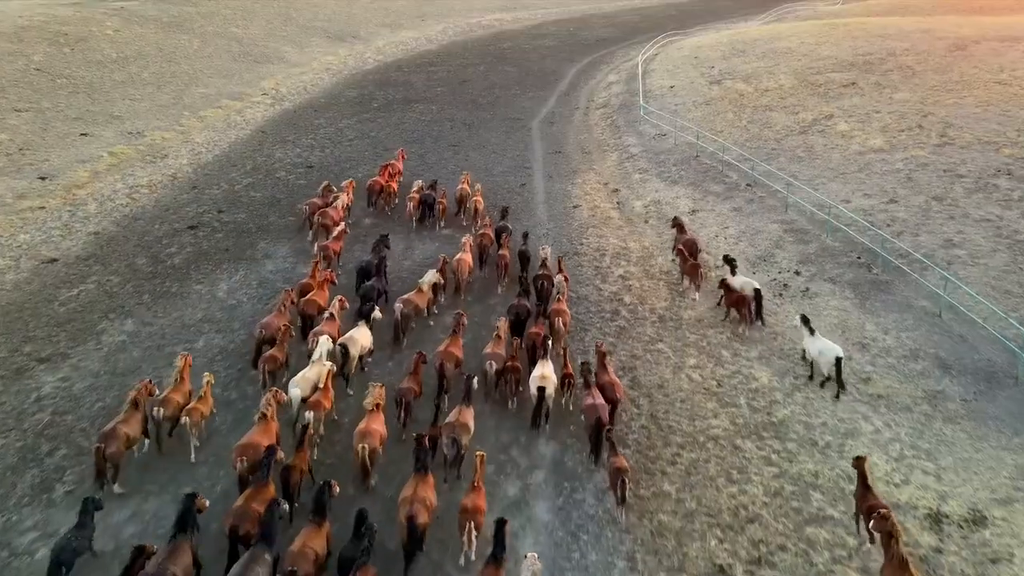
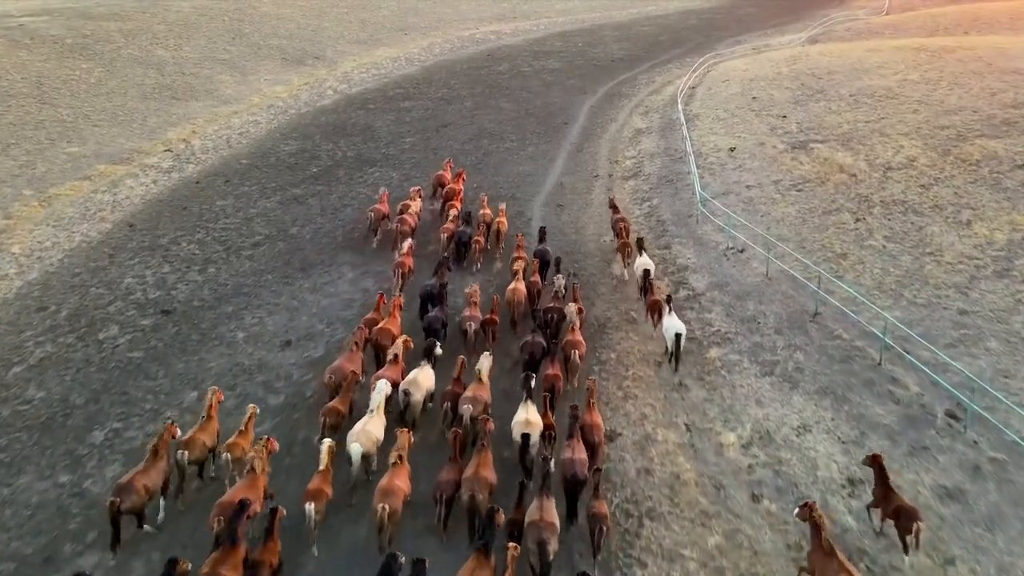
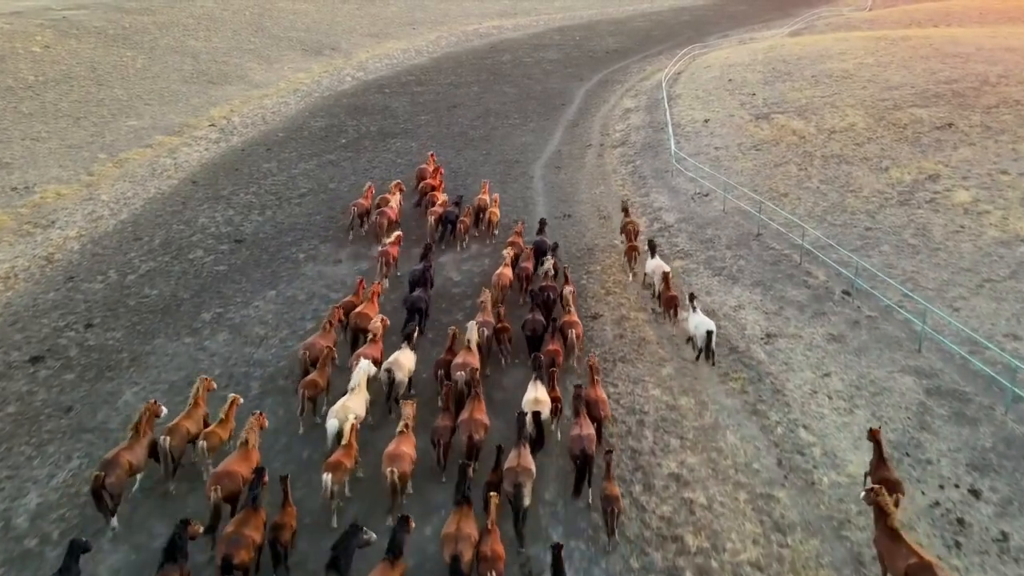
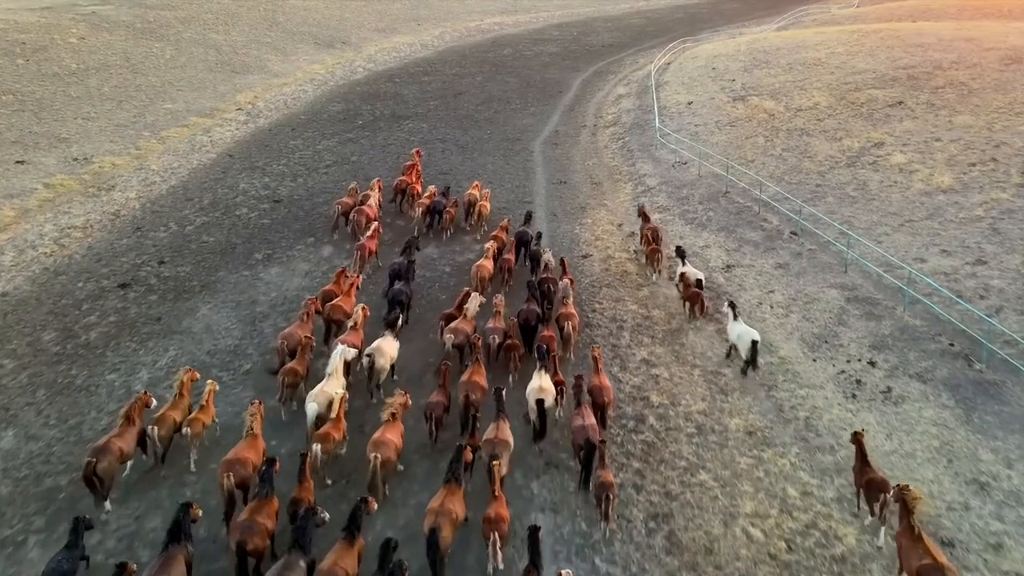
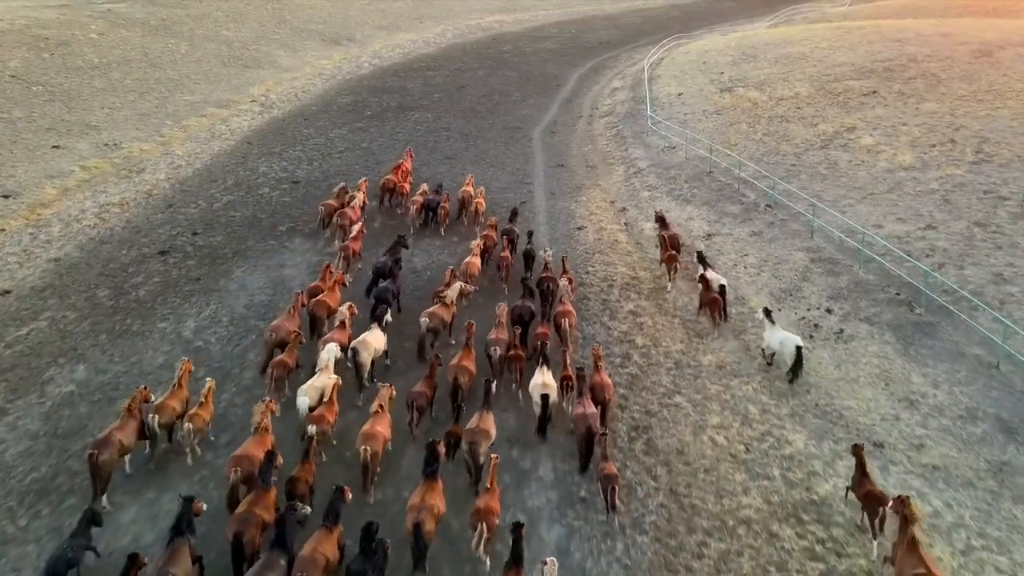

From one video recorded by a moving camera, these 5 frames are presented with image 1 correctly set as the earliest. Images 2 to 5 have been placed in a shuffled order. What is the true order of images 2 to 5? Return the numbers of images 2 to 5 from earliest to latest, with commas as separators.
5, 4, 3, 2
